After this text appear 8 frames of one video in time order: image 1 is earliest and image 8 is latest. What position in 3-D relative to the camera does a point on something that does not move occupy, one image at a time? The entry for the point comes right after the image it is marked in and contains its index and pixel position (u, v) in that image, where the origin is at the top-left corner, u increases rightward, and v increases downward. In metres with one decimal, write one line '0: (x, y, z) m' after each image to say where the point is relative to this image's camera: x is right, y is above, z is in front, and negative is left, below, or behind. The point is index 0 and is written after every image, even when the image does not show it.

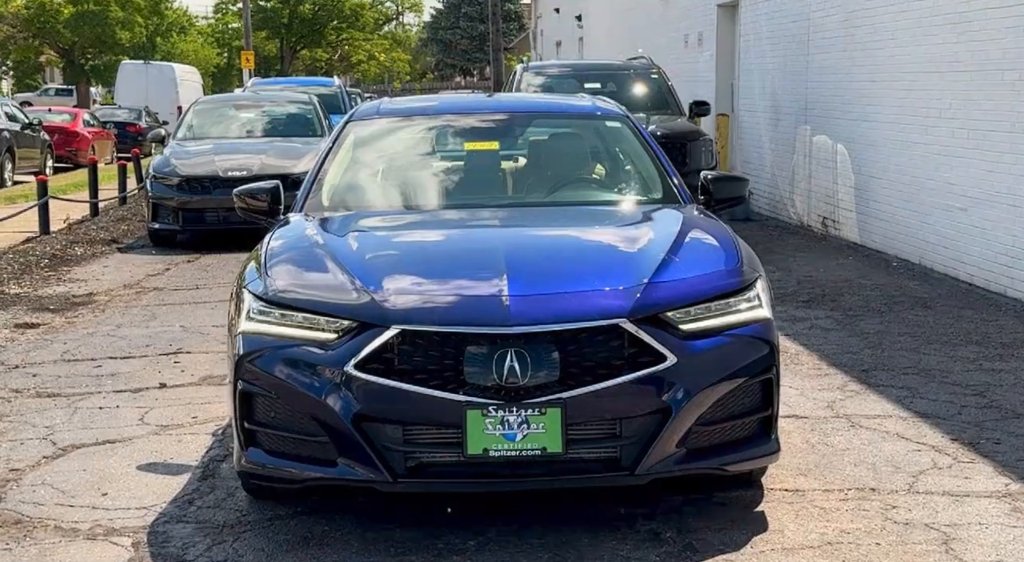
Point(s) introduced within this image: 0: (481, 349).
0: (-0.1, -0.2, +4.5) m
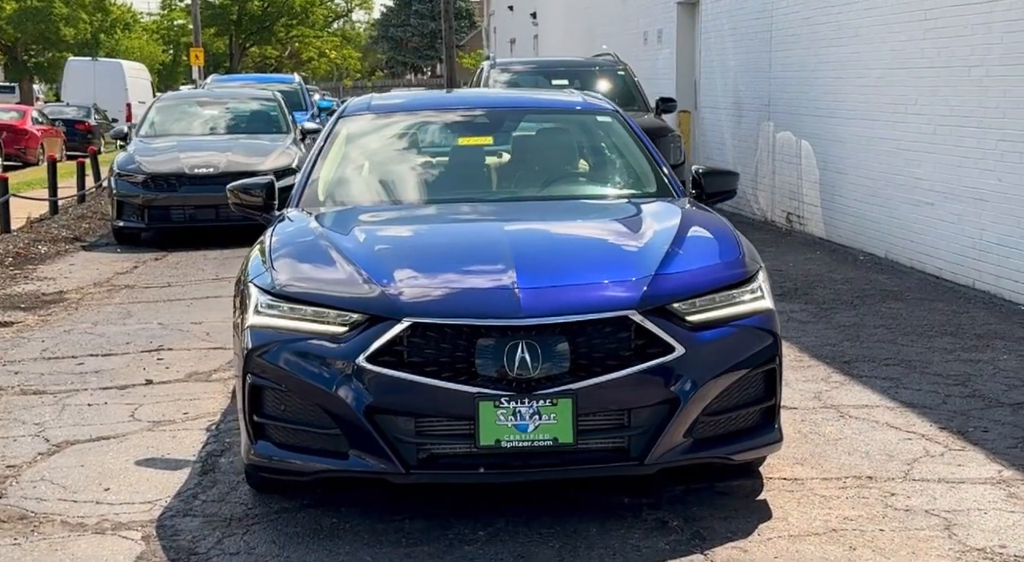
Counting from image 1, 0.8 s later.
0: (-0.1, -0.2, +4.5) m
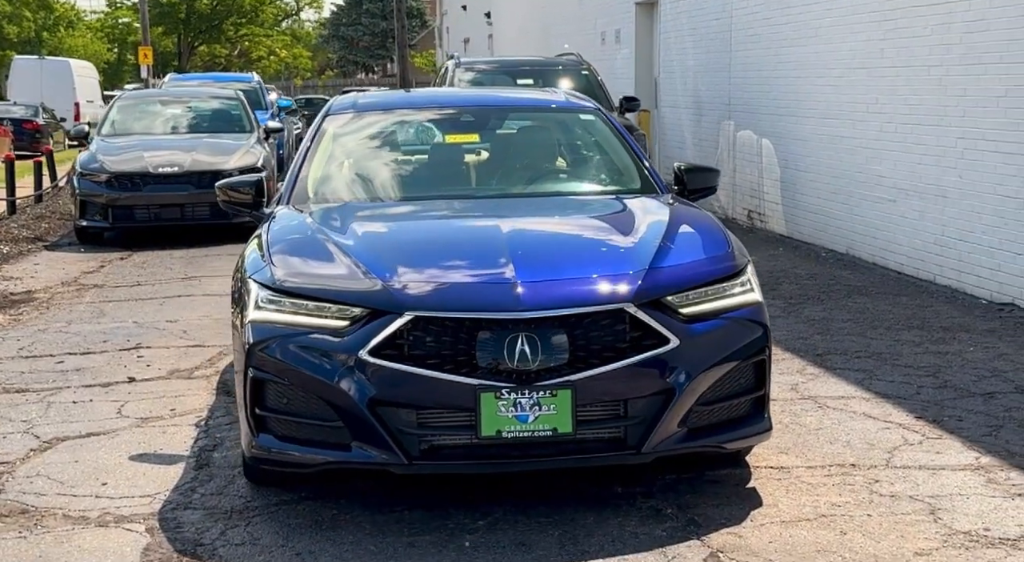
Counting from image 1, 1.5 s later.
0: (-0.1, -0.2, +4.6) m
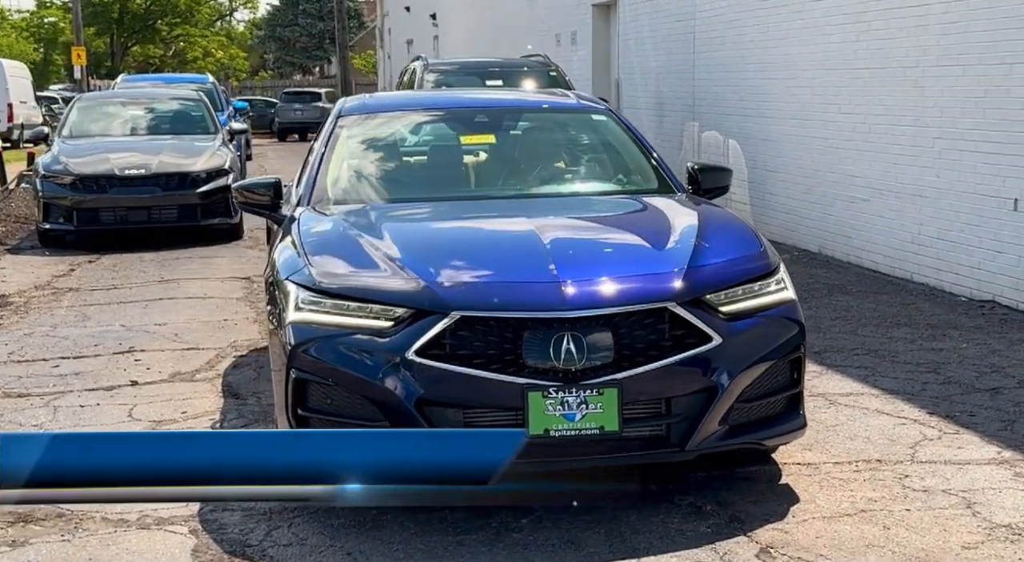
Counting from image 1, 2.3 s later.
0: (+0.1, -0.2, +4.7) m
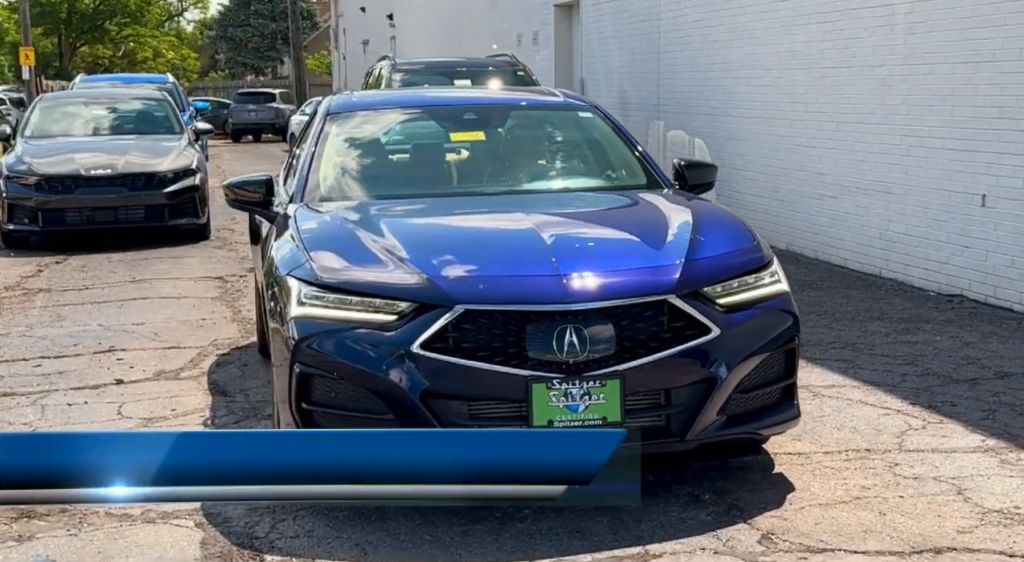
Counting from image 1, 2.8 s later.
0: (+0.1, -0.2, +4.7) m
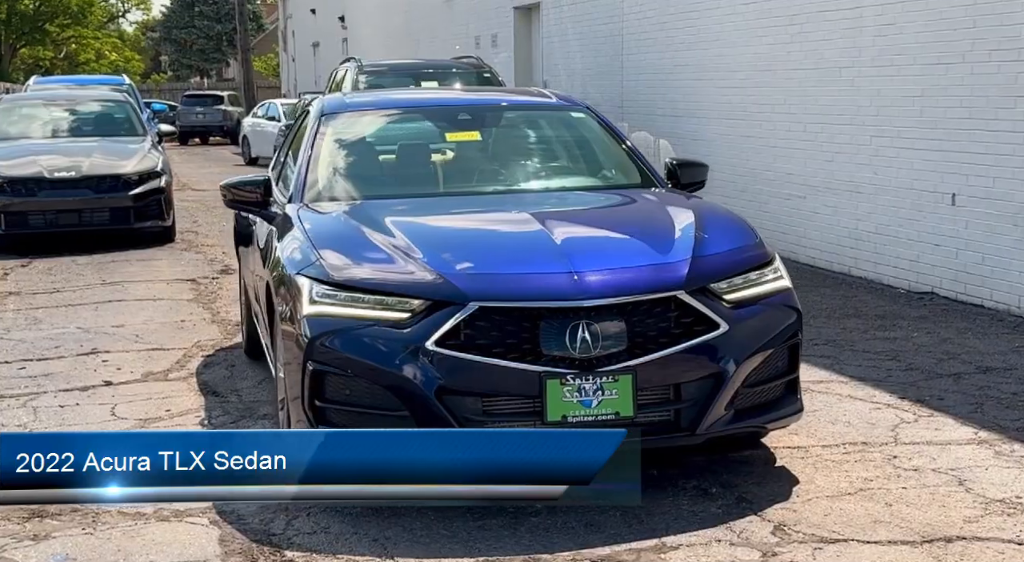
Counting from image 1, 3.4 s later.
0: (+0.1, -0.1, +4.8) m
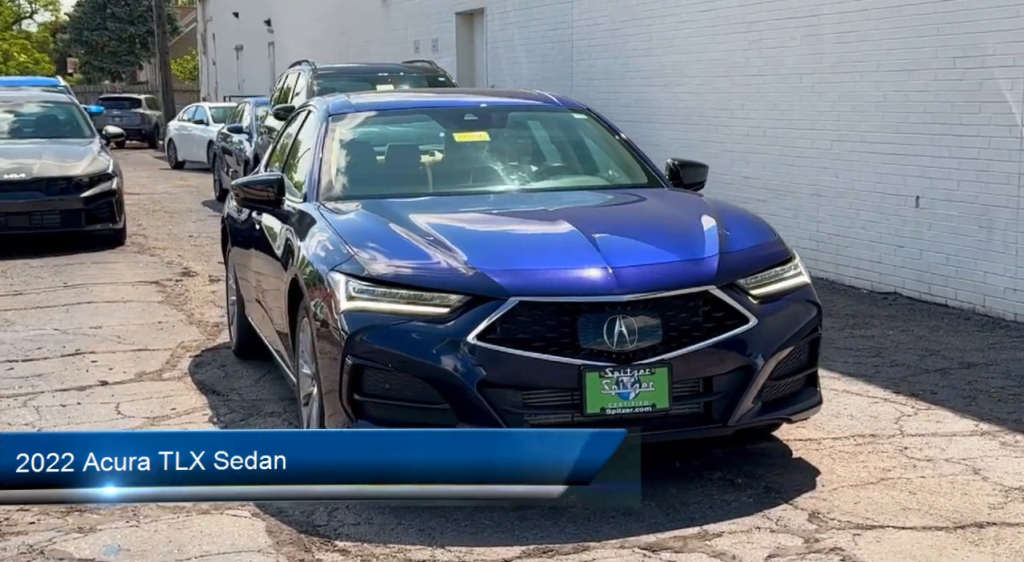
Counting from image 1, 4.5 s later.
0: (+0.3, -0.1, +4.9) m
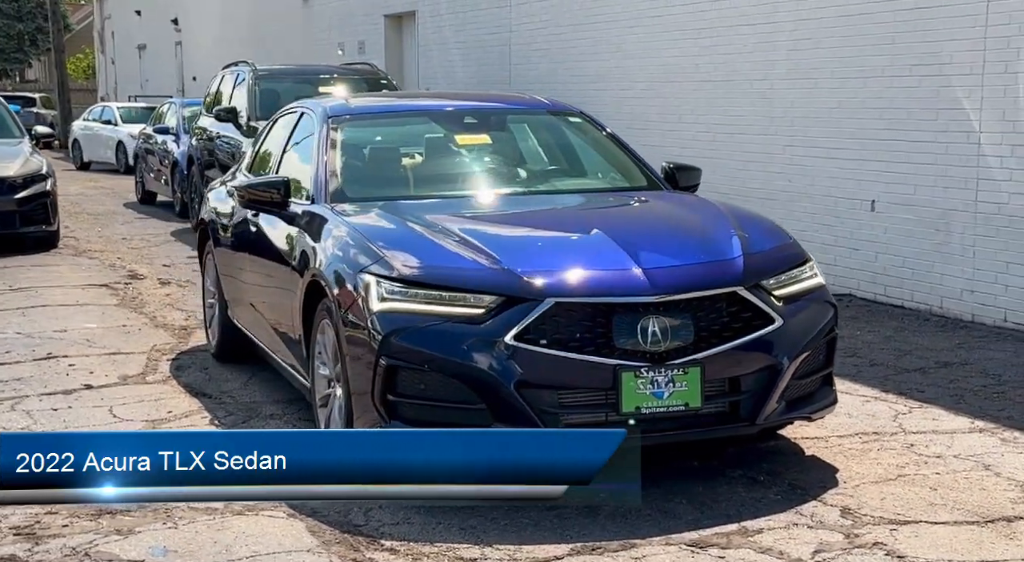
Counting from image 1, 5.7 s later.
0: (+0.4, -0.1, +4.9) m
